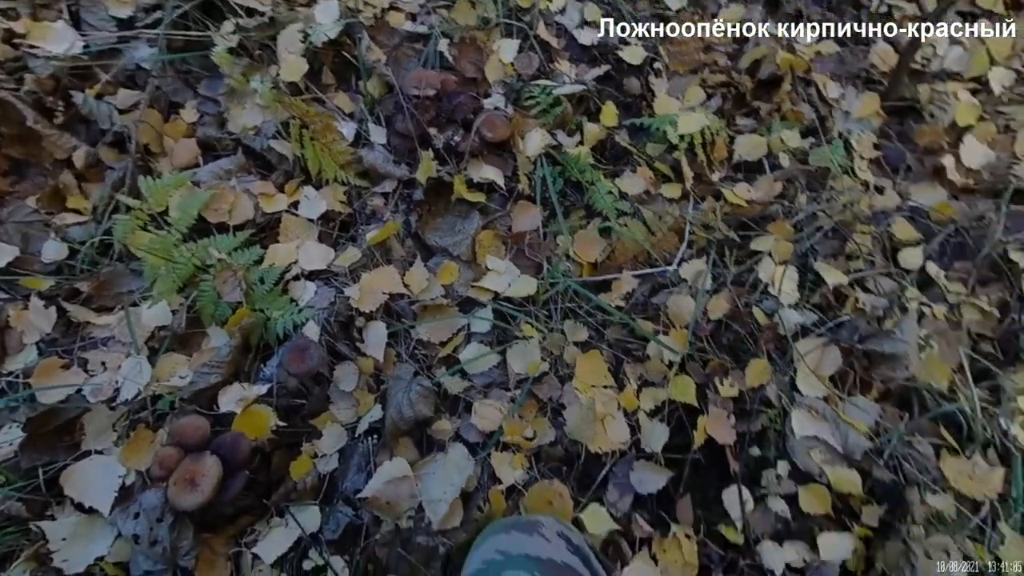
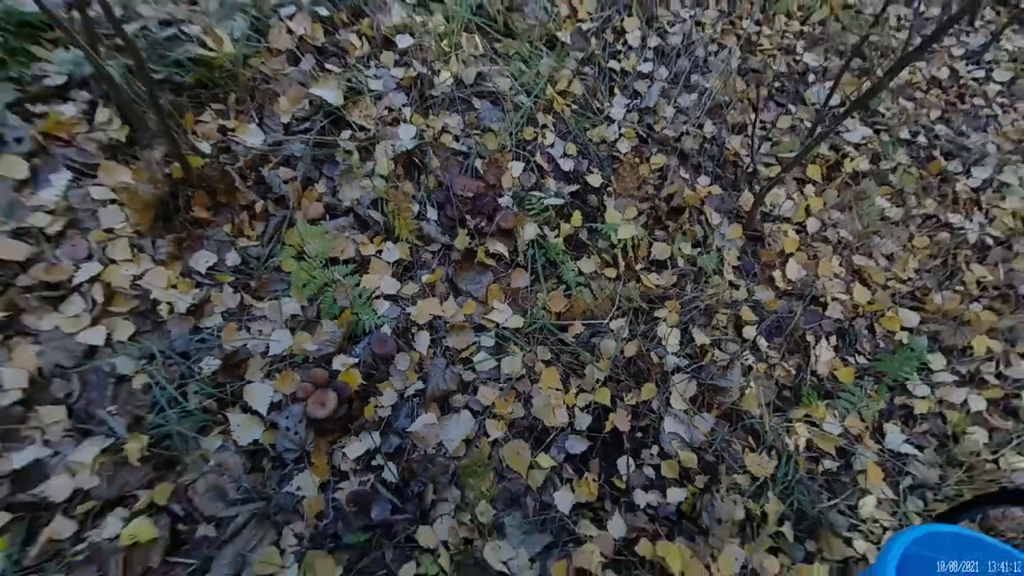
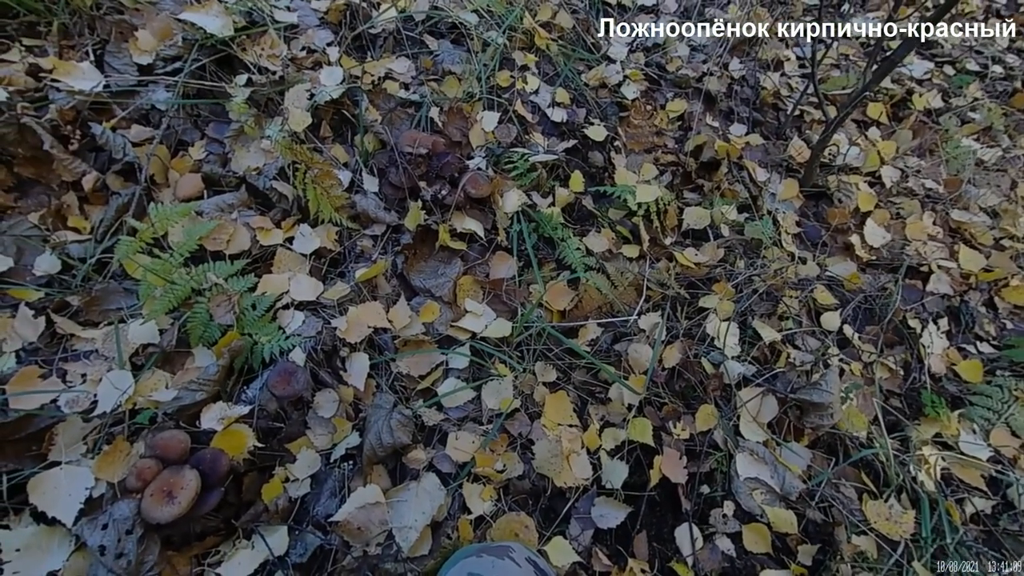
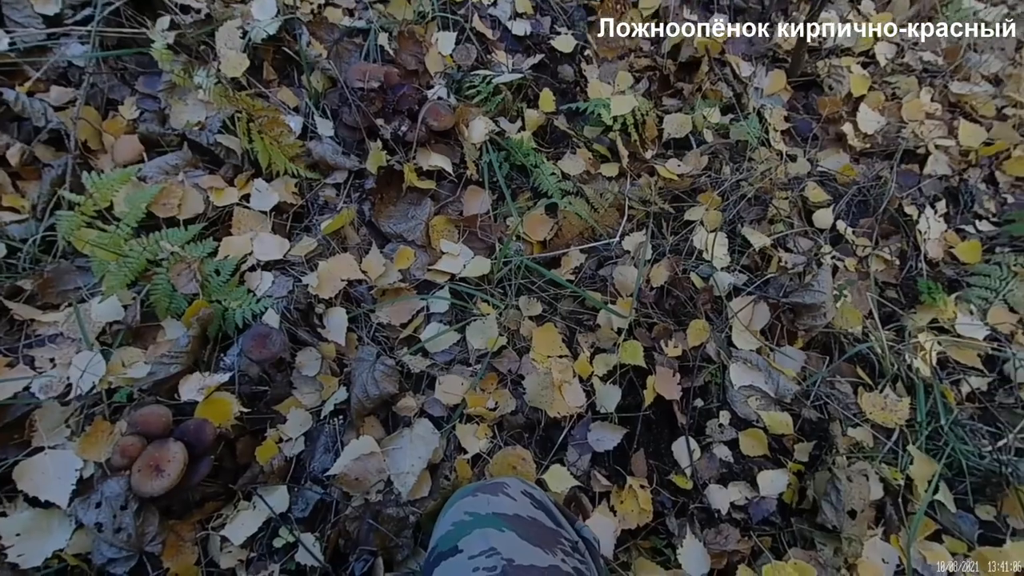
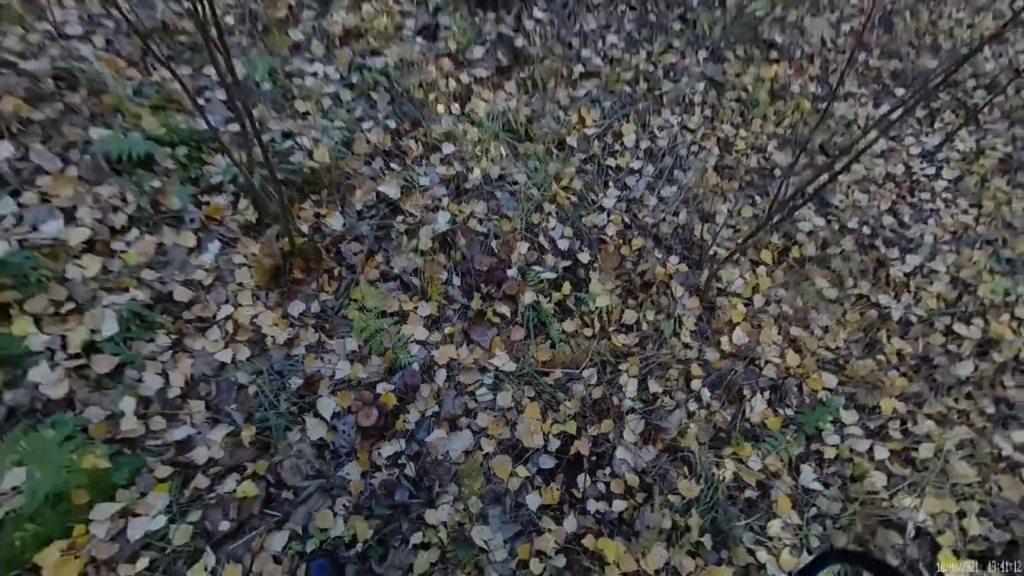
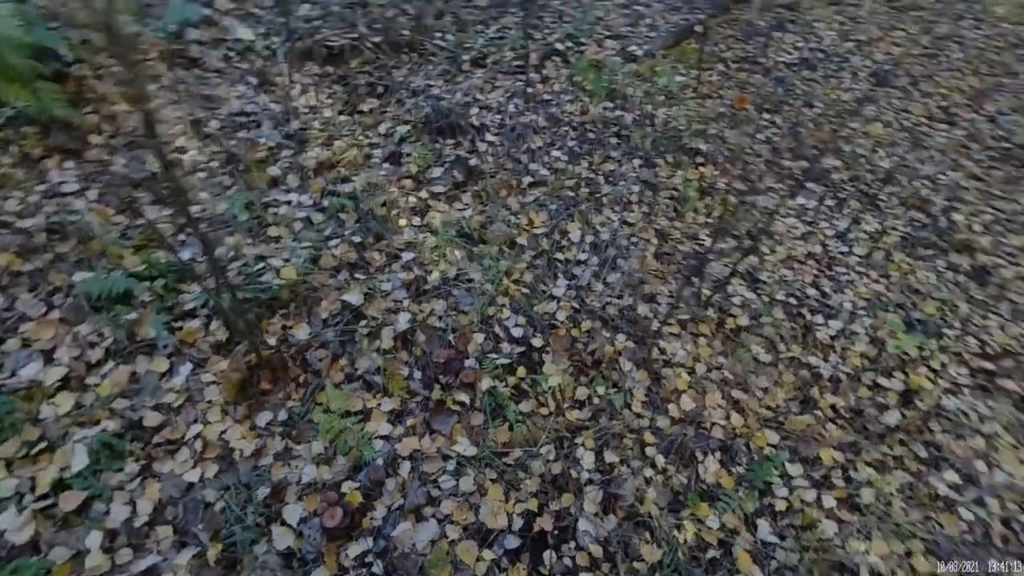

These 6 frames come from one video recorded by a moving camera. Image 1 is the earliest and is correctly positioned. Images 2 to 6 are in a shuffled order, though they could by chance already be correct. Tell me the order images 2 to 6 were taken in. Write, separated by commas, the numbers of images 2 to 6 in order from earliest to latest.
4, 3, 2, 5, 6
